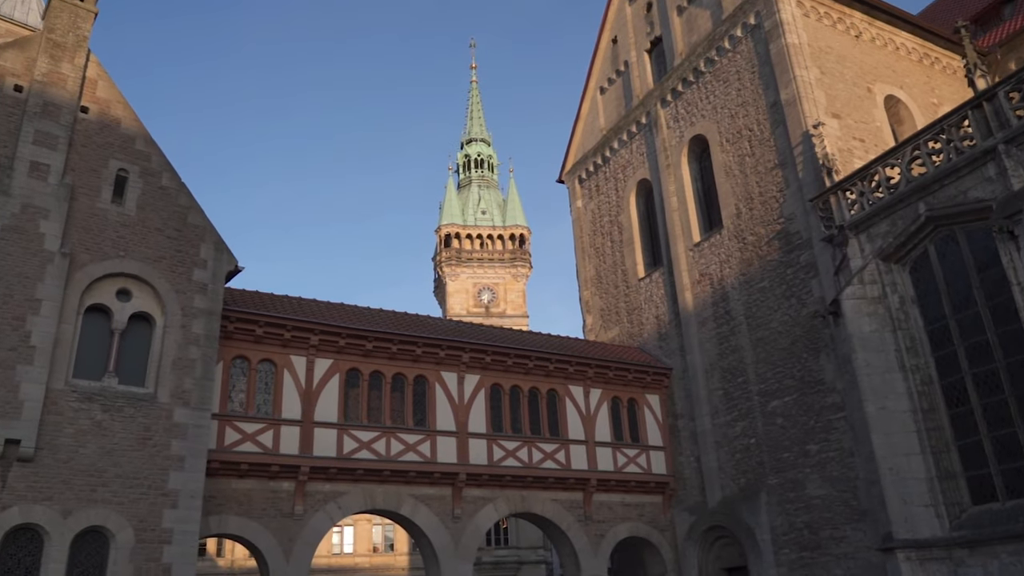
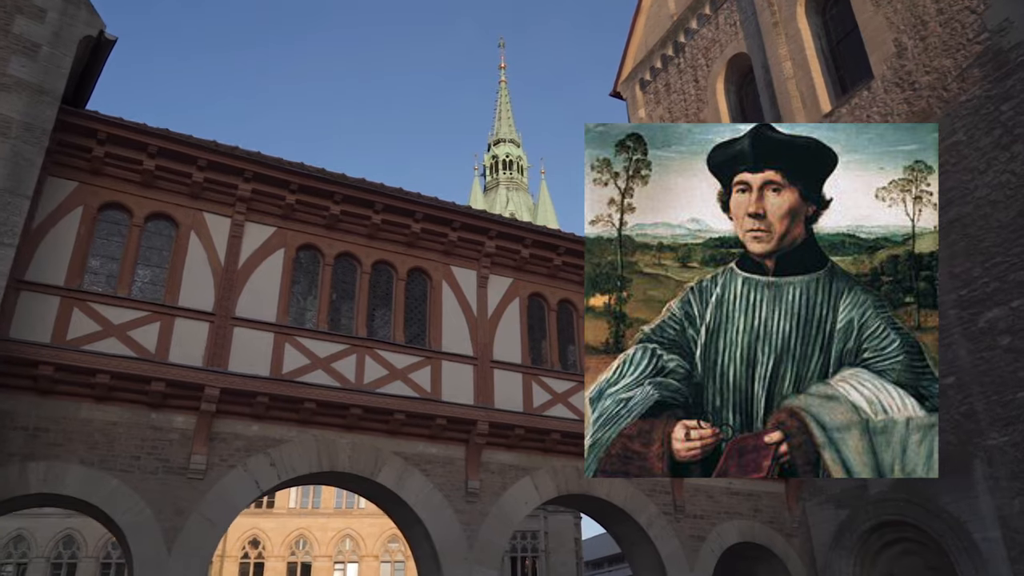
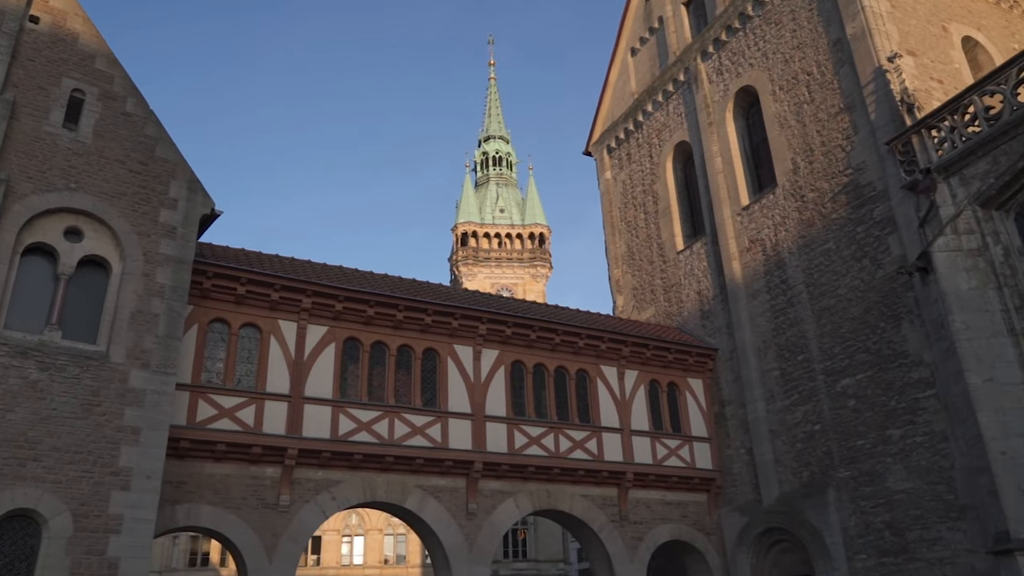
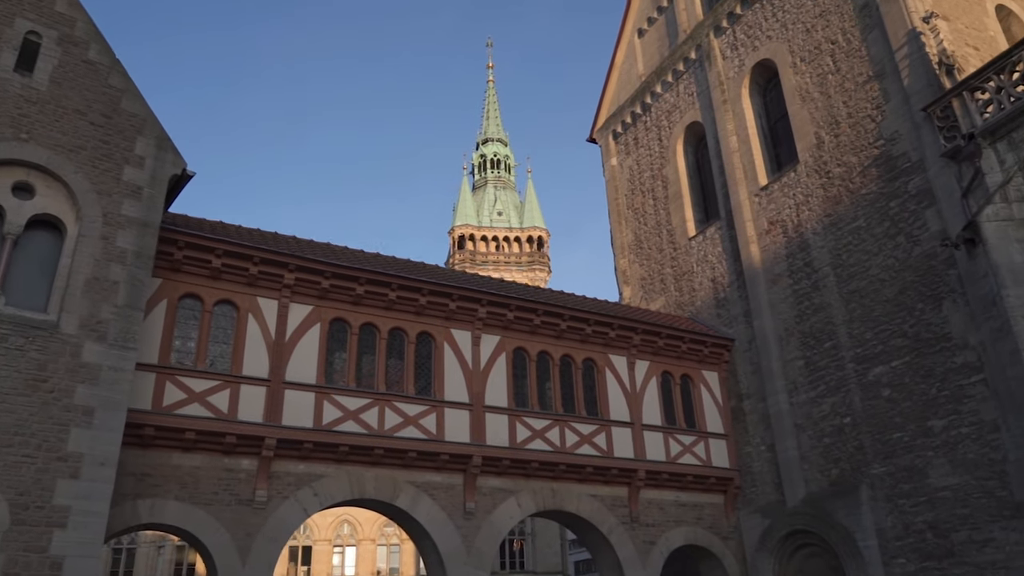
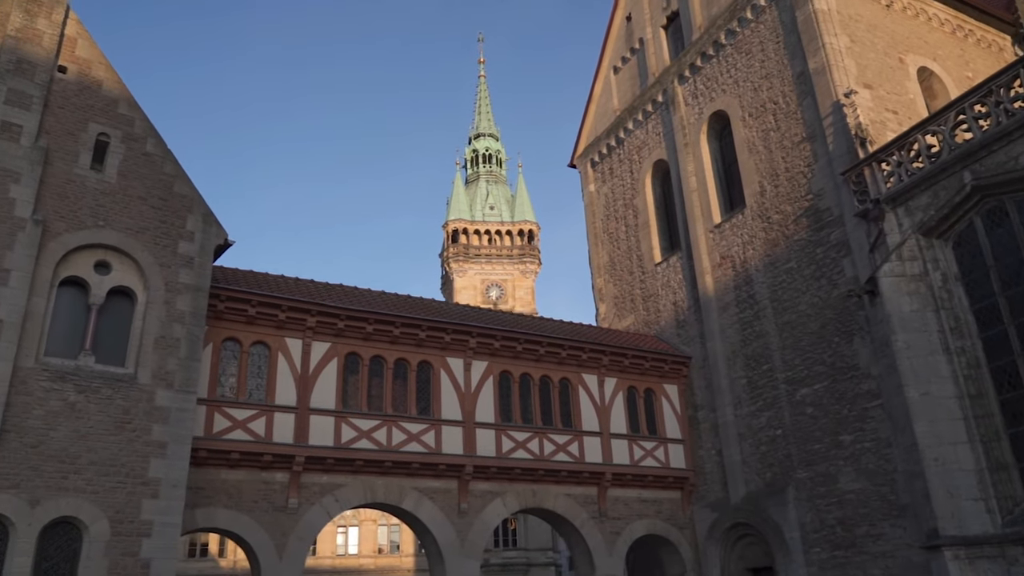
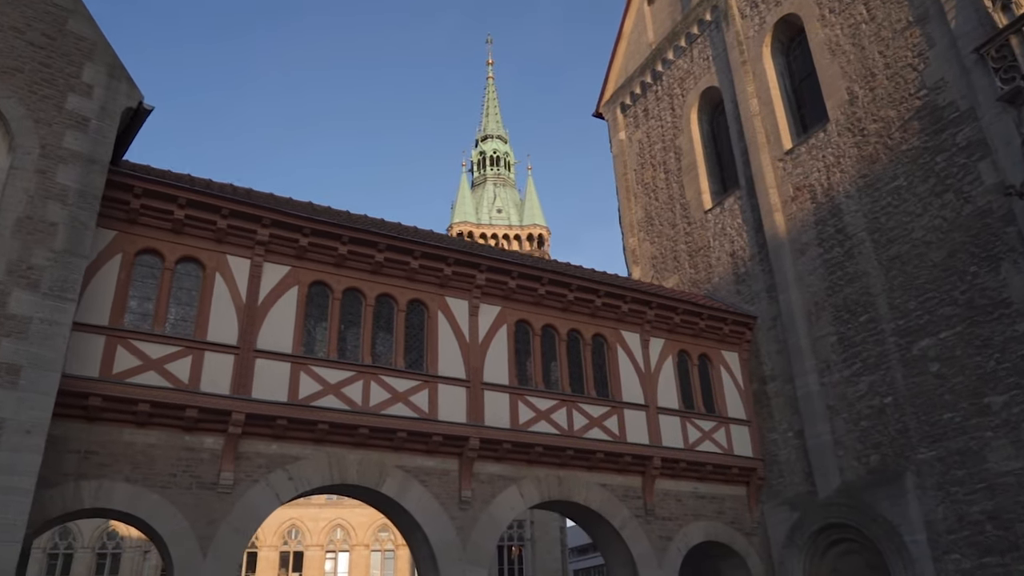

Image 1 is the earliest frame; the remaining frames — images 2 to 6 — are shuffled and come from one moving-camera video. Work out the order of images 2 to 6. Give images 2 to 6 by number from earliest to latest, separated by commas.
5, 3, 4, 6, 2
